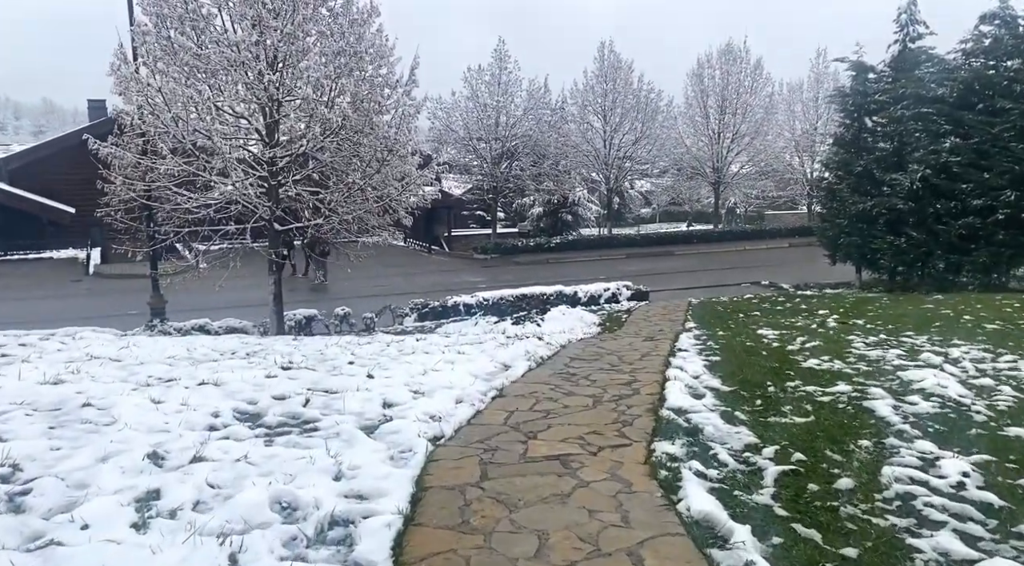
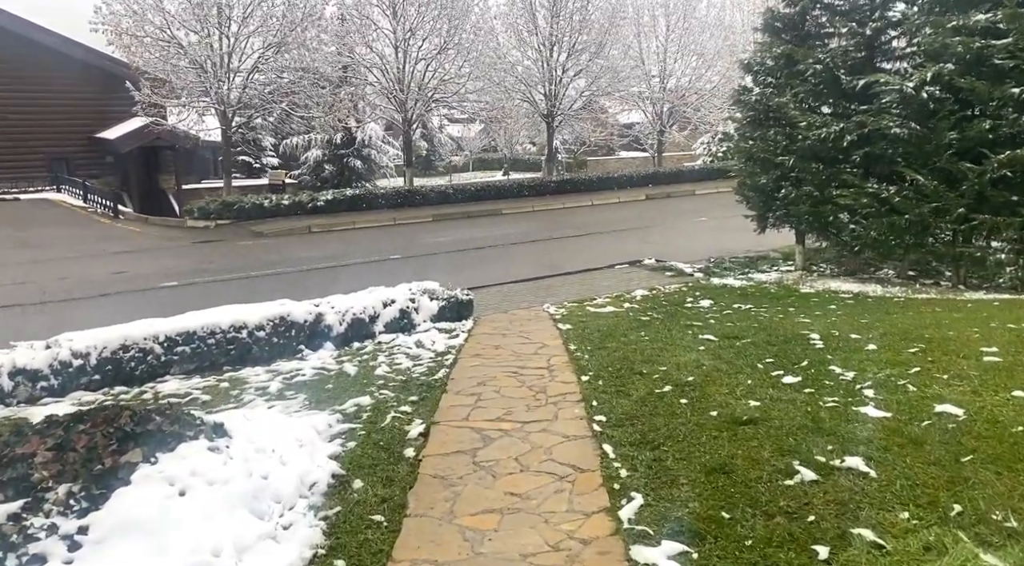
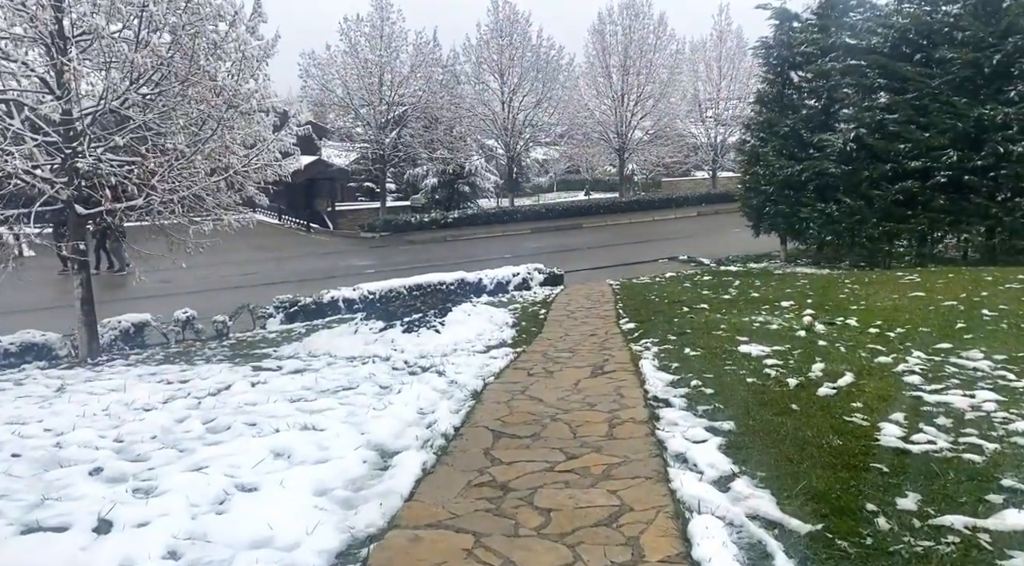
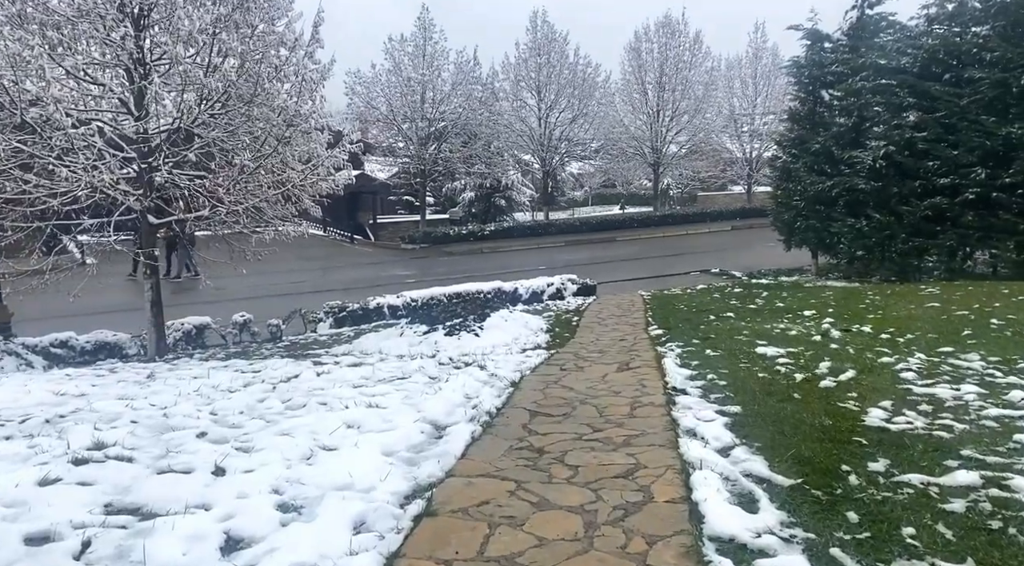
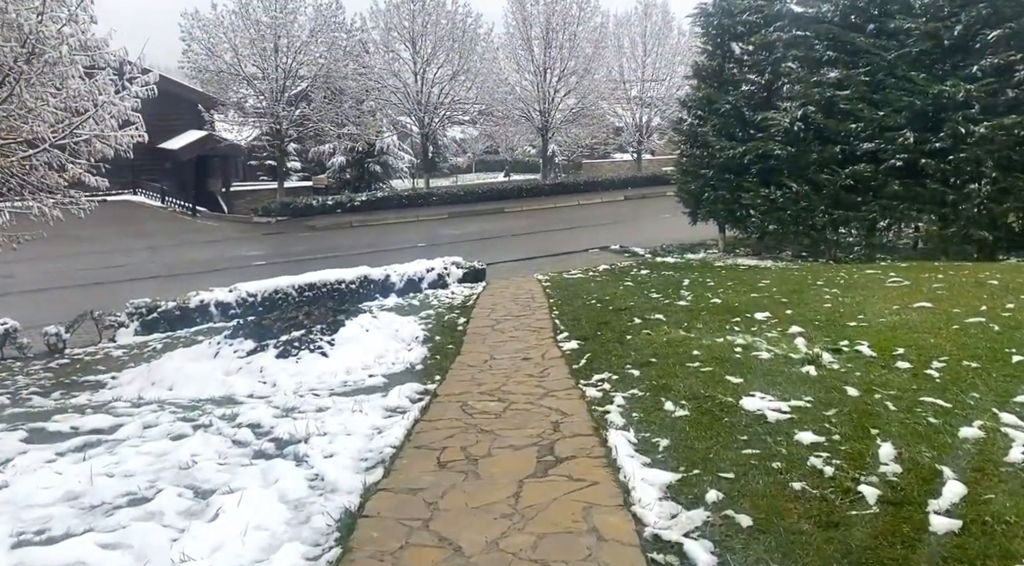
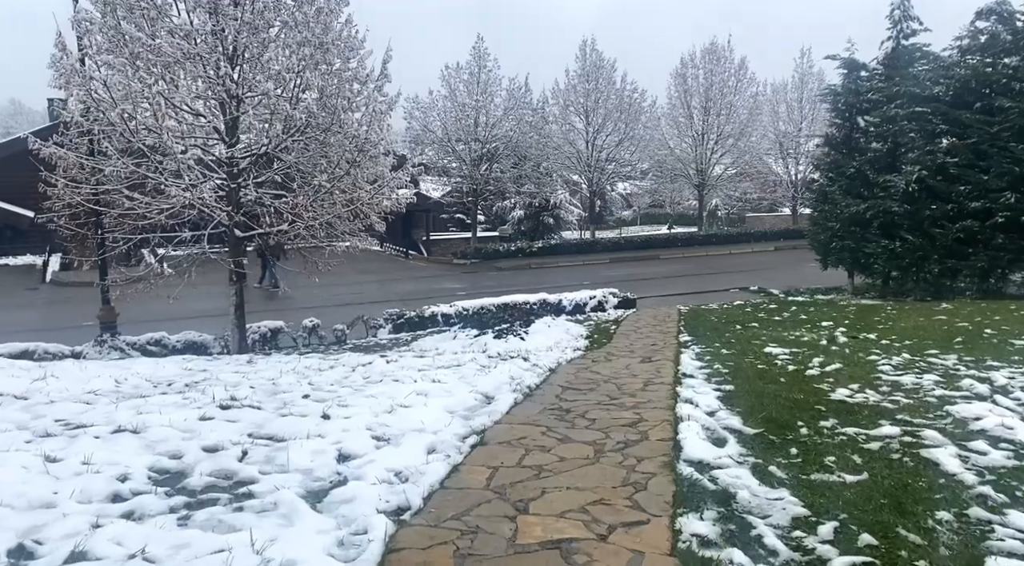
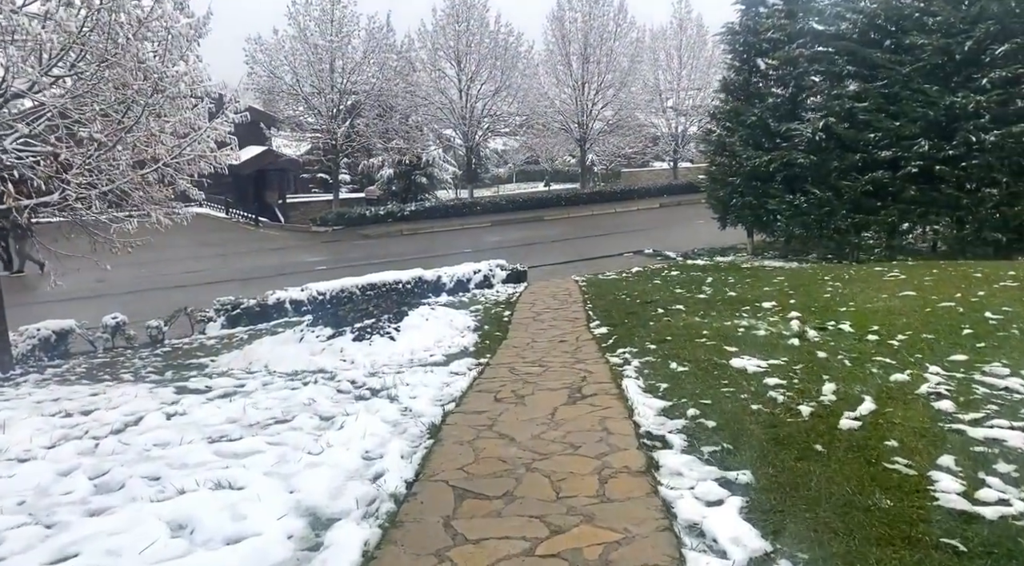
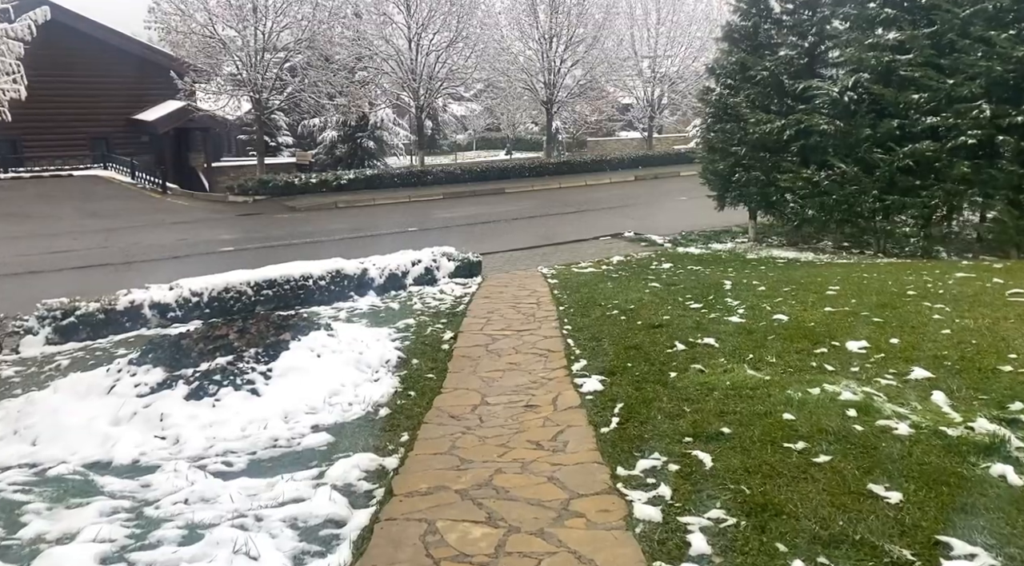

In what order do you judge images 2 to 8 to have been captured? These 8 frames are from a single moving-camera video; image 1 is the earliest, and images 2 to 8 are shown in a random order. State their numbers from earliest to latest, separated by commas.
6, 4, 3, 7, 5, 8, 2
